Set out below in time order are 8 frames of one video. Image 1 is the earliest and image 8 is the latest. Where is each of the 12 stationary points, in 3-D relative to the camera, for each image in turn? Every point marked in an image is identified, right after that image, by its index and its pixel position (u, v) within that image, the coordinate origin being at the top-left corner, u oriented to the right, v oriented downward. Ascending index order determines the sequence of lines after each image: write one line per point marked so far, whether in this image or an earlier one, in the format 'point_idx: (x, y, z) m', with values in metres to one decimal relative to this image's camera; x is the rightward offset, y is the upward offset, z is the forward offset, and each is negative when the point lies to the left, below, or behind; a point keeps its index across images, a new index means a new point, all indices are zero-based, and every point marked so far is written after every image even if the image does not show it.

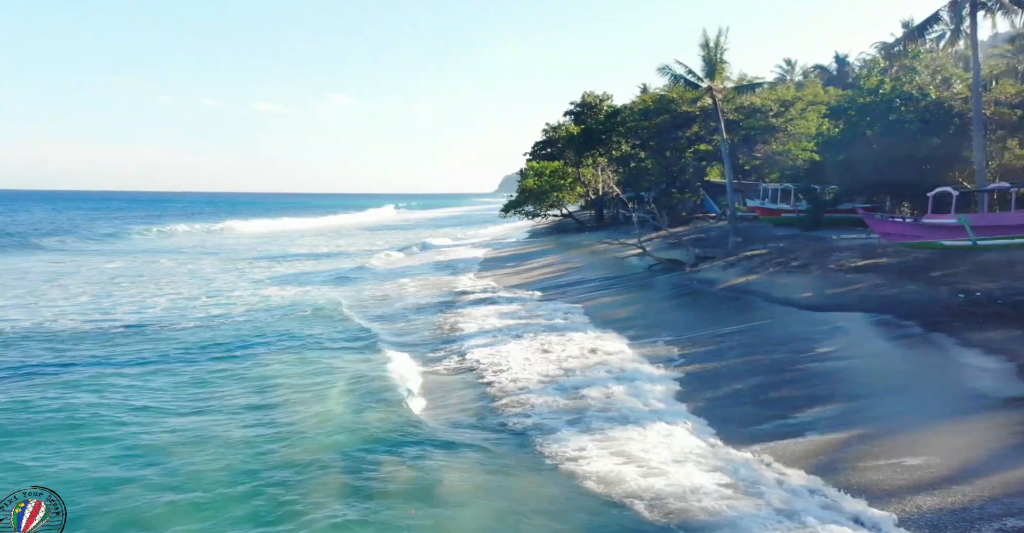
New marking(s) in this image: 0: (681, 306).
0: (+4.8, -1.1, +20.0) m
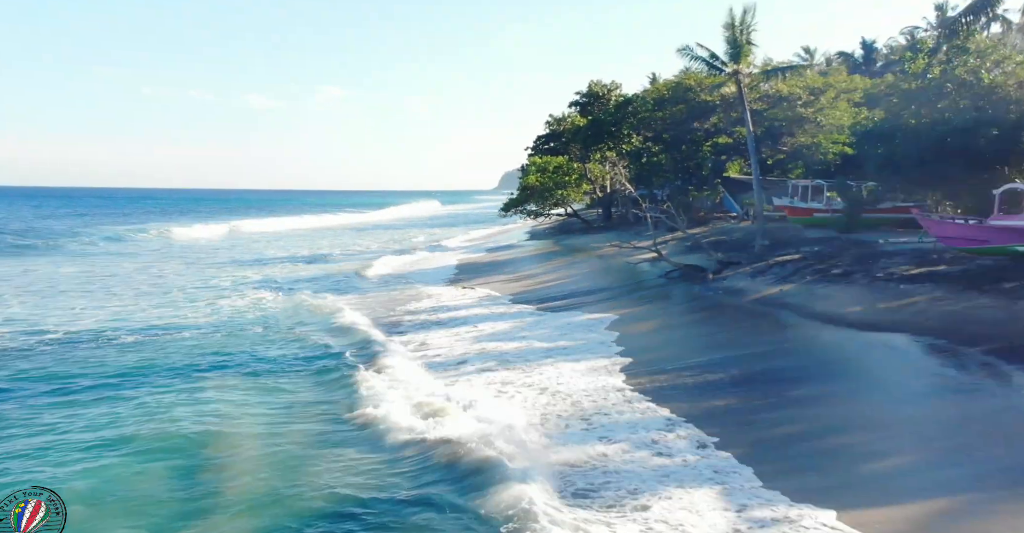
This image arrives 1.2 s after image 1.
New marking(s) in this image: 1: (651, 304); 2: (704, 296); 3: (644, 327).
0: (+4.8, -1.3, +17.4) m
1: (+3.8, -1.0, +19.4) m
2: (+5.1, -0.8, +19.2) m
3: (+3.2, -1.5, +17.5) m
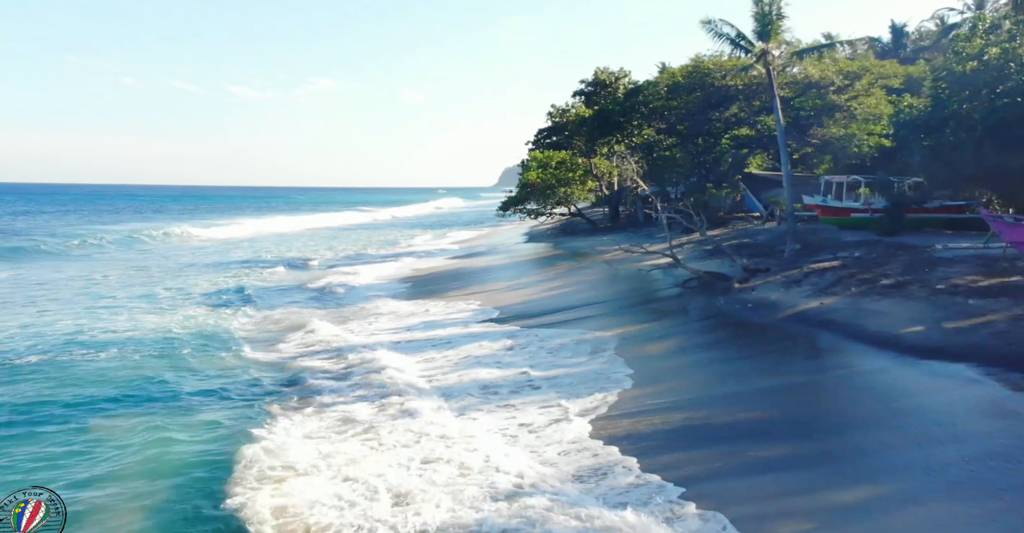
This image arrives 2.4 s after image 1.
0: (+4.7, -1.5, +14.9) m
1: (+3.7, -1.3, +16.8) m
2: (+5.0, -1.0, +16.7) m
3: (+3.2, -1.7, +15.0) m
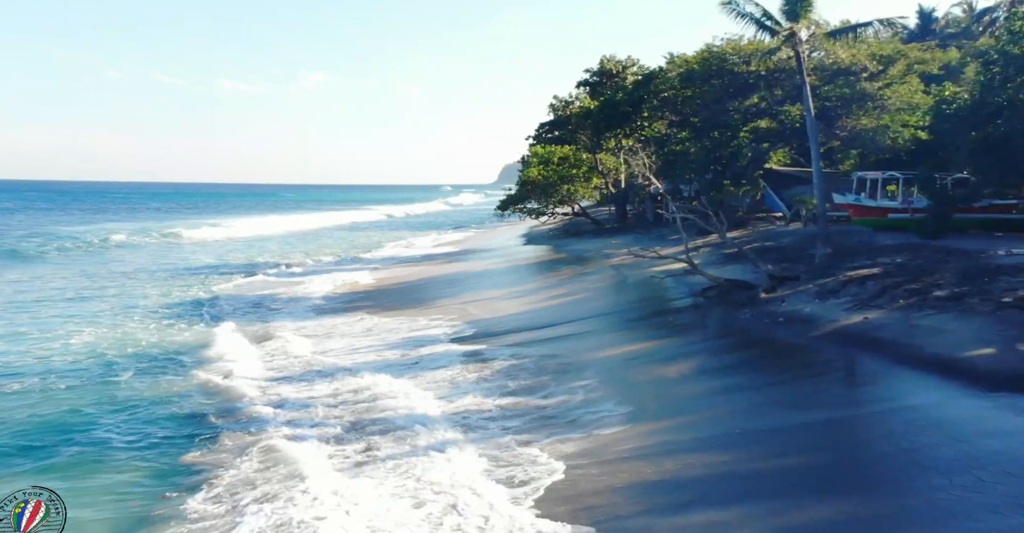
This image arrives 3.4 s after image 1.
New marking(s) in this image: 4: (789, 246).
0: (+4.7, -1.7, +12.9) m
1: (+3.6, -1.4, +14.8) m
2: (+5.0, -1.2, +14.7) m
3: (+3.1, -1.9, +13.0) m
4: (+7.1, +0.5, +18.4) m
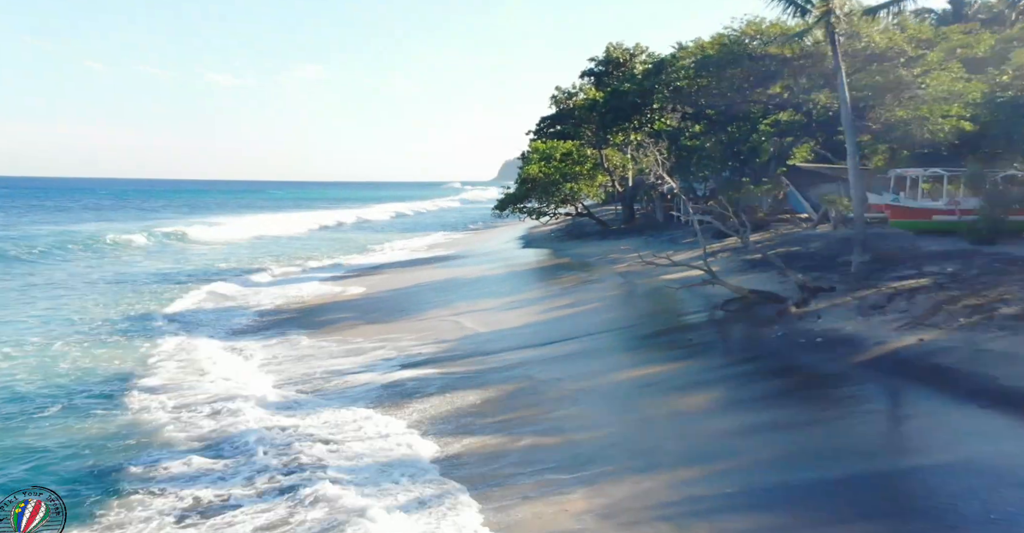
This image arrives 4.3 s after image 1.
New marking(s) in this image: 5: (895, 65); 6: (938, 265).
0: (+4.6, -1.9, +11.0) m
1: (+3.6, -1.6, +12.9) m
2: (+4.9, -1.4, +12.8) m
3: (+3.0, -2.1, +11.1) m
4: (+7.1, +0.3, +16.5) m
5: (+9.7, +5.1, +18.1) m
6: (+8.4, 0.0, +14.1) m
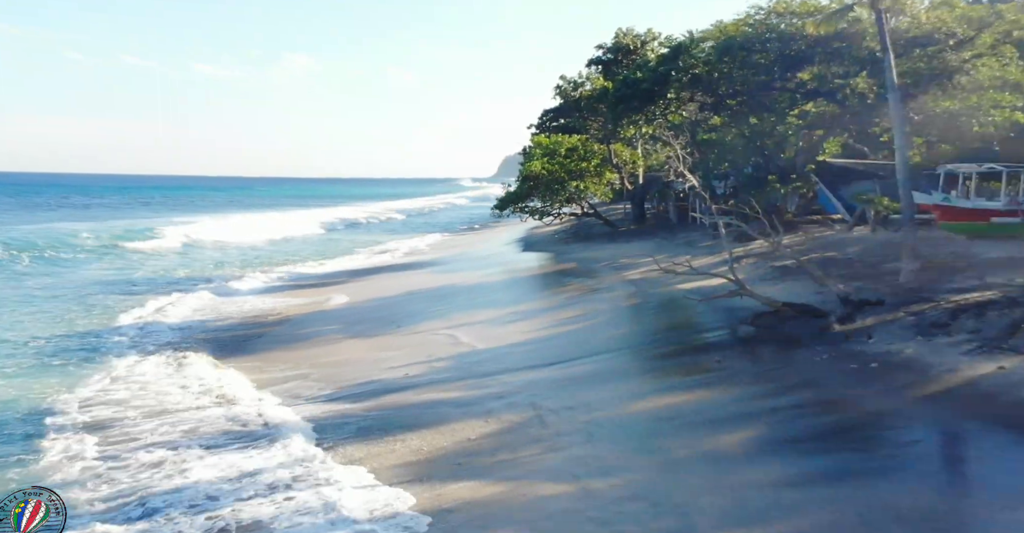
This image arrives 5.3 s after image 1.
0: (+4.6, -2.1, +9.1) m
1: (+3.6, -1.8, +11.1) m
2: (+5.0, -1.6, +11.0) m
3: (+3.1, -2.3, +9.3) m
4: (+7.1, +0.2, +14.6) m
5: (+9.7, +4.9, +16.2) m
6: (+8.4, -0.1, +12.2) m
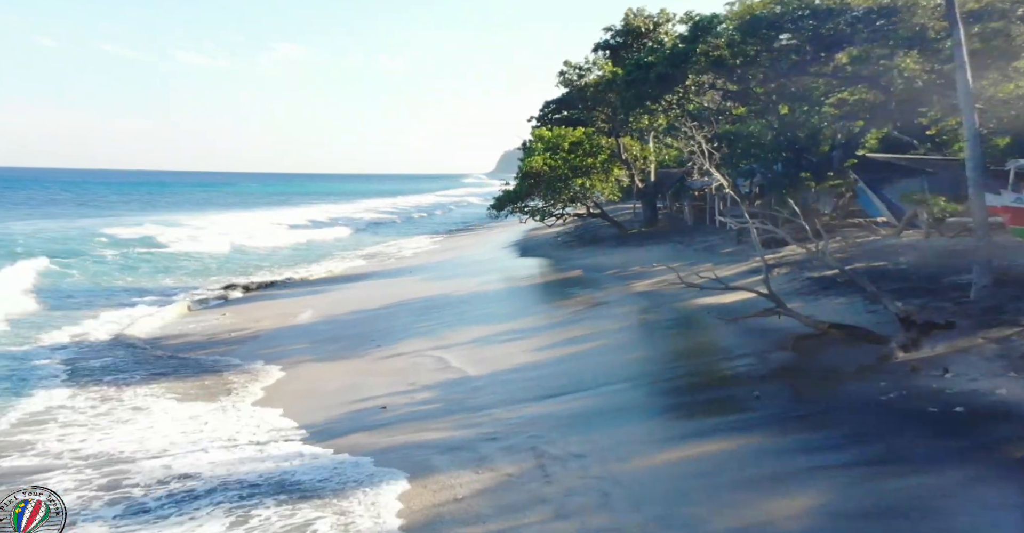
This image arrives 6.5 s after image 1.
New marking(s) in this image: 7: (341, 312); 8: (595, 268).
0: (+4.6, -2.3, +7.0) m
1: (+3.6, -2.1, +9.0) m
2: (+4.9, -1.8, +8.9) m
3: (+3.0, -2.6, +7.2) m
4: (+7.1, -0.1, +12.5) m
5: (+9.7, +4.7, +14.0) m
6: (+8.4, -0.4, +10.1) m
7: (-3.9, -1.0, +16.5) m
8: (+2.3, 0.0, +19.0) m
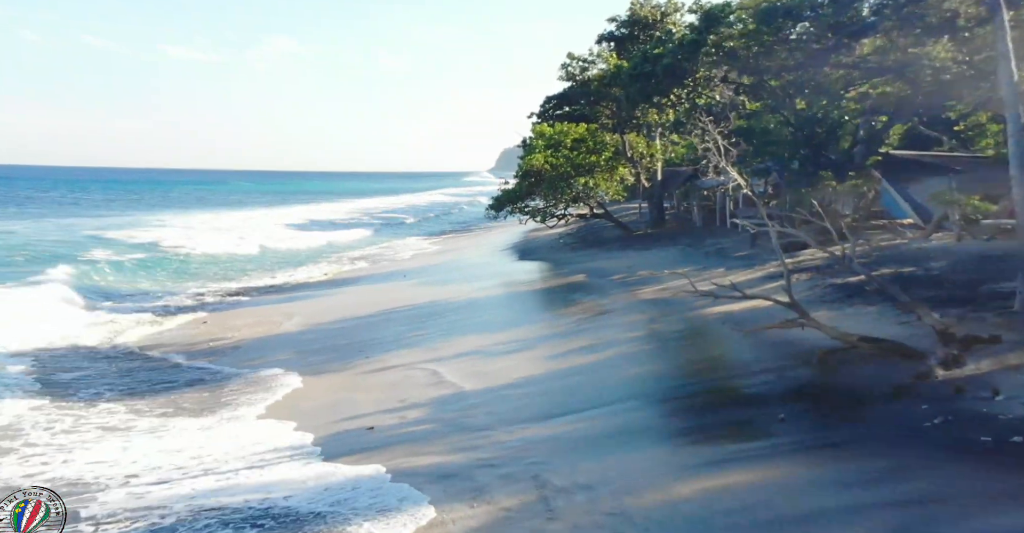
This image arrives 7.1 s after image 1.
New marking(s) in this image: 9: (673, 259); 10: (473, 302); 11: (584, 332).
0: (+4.6, -2.5, +6.0) m
1: (+3.5, -2.2, +8.0) m
2: (+4.9, -1.9, +7.9) m
3: (+3.0, -2.7, +6.2) m
4: (+7.0, -0.2, +11.5) m
5: (+9.6, +4.6, +13.0) m
6: (+8.4, -0.5, +9.1) m
7: (-3.9, -1.1, +15.5) m
8: (+2.3, -0.1, +18.0) m
9: (+4.0, +0.2, +17.7) m
10: (-0.8, -0.8, +16.3) m
11: (+1.4, -1.2, +13.5) m
